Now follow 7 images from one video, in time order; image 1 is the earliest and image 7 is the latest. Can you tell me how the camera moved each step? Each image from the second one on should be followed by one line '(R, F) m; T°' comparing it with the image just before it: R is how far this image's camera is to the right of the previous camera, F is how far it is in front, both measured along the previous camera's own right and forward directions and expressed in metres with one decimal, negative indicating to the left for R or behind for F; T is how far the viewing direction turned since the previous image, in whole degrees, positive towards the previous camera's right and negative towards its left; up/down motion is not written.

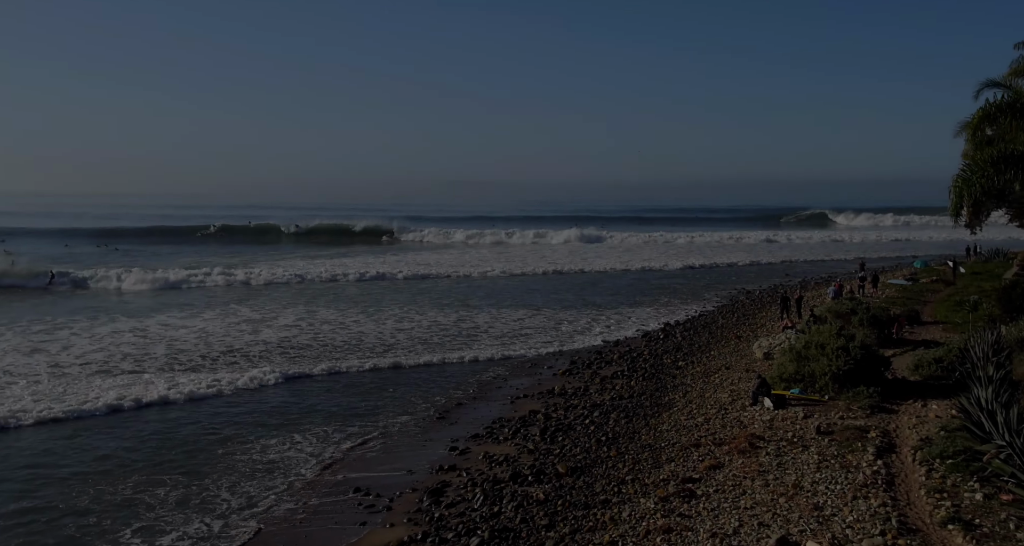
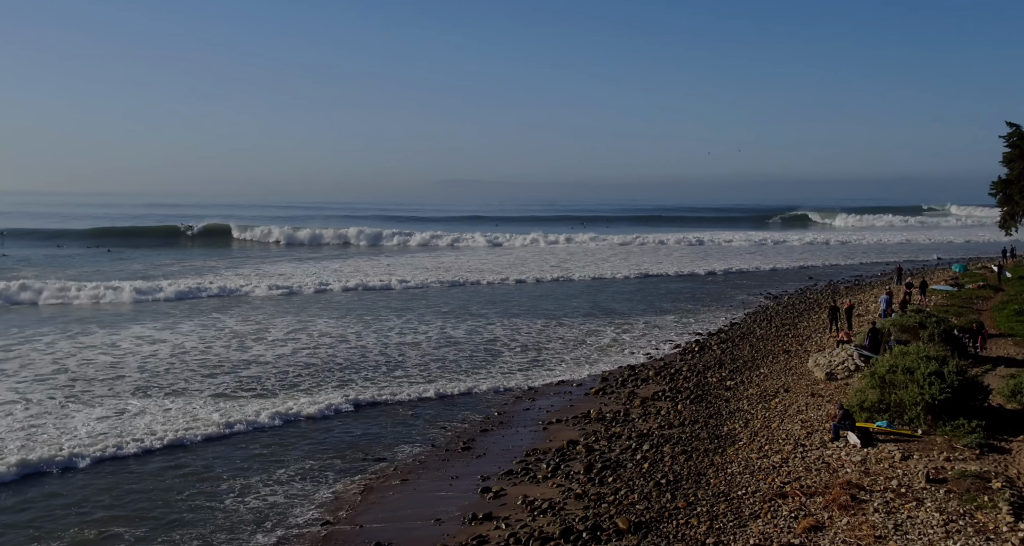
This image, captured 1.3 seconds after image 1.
(-0.4, +1.2) m; 0°
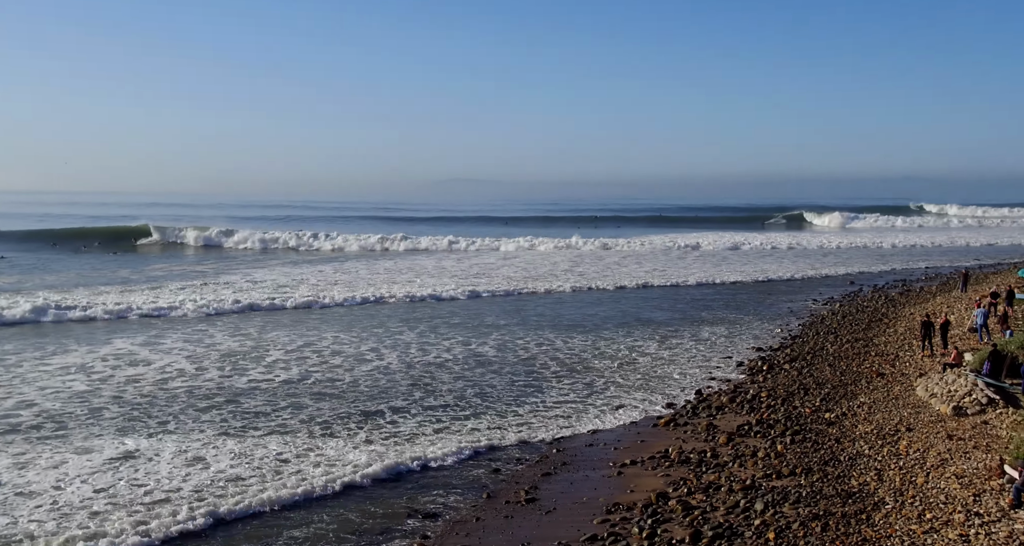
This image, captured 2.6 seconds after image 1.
(-0.7, +1.6) m; +1°
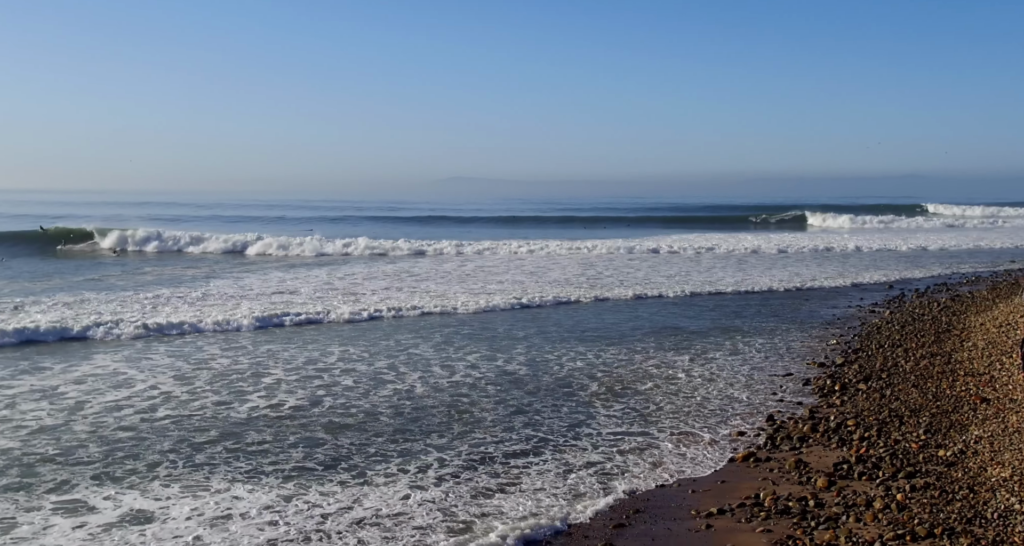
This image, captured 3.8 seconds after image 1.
(-0.6, +1.4) m; +1°
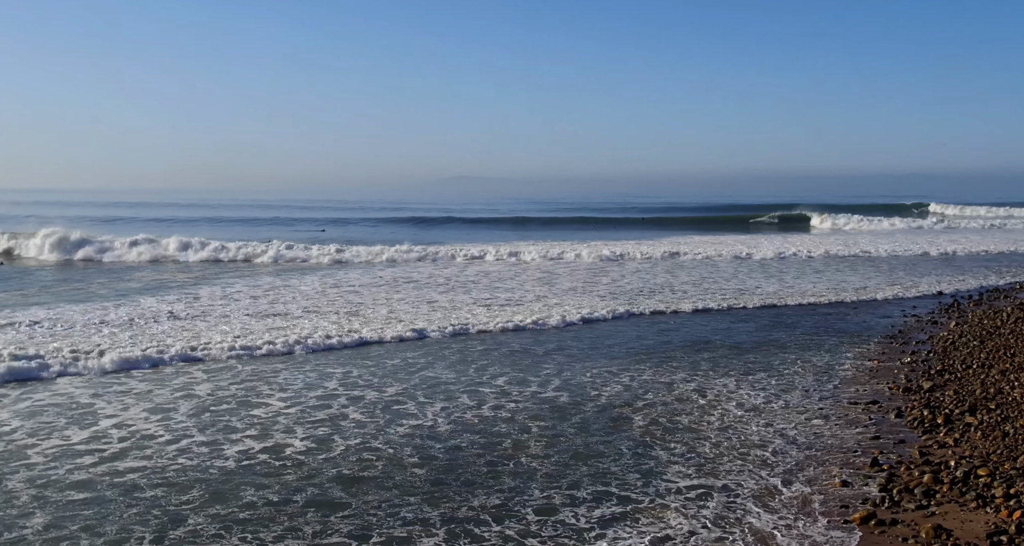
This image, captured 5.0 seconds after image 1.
(-0.6, +1.7) m; +1°
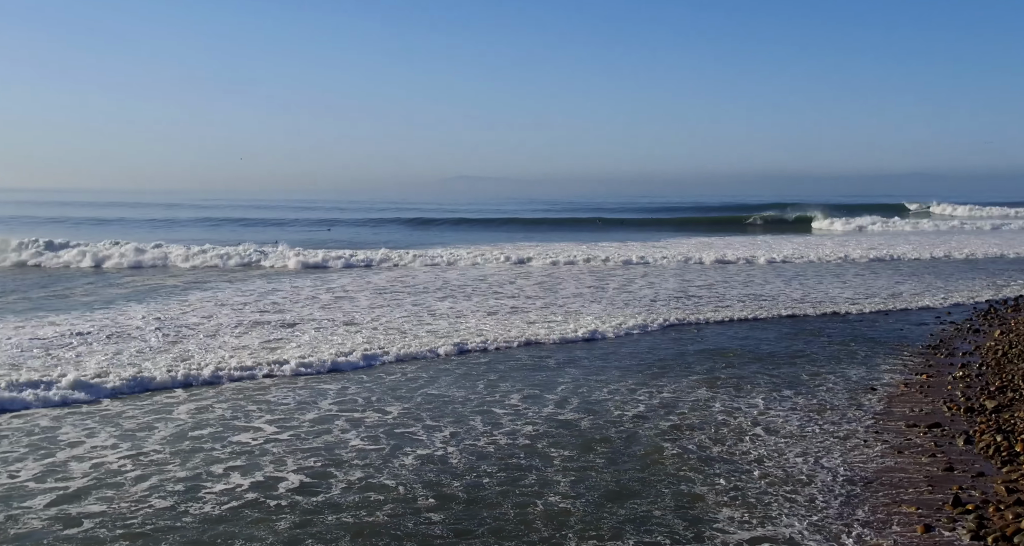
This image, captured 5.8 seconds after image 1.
(-0.3, +1.1) m; 0°
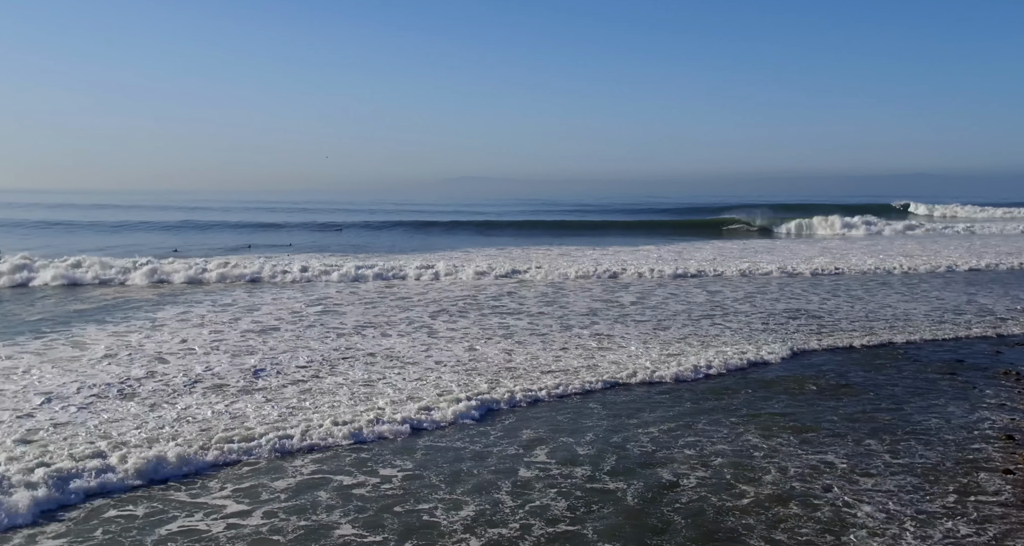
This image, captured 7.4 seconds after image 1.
(-0.4, +2.3) m; 0°
